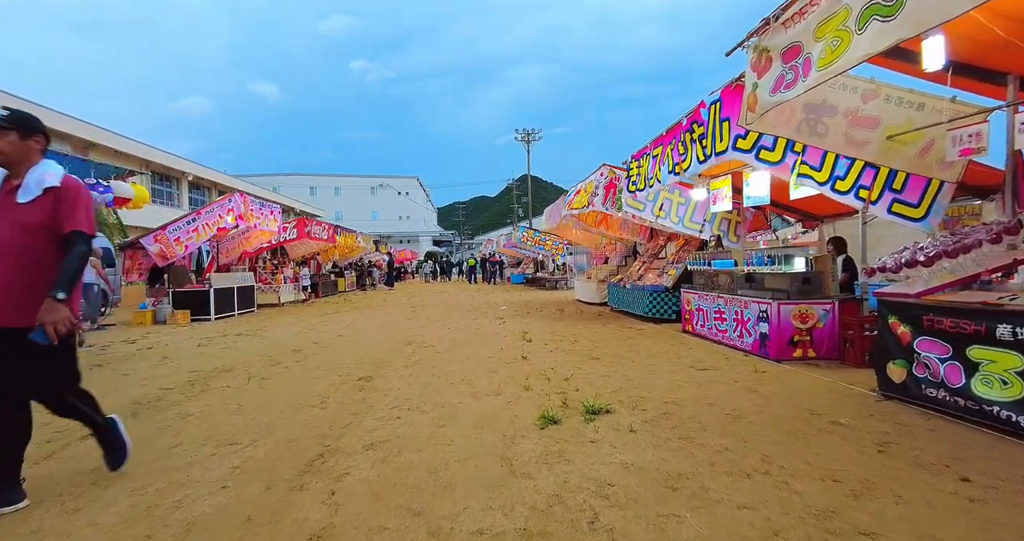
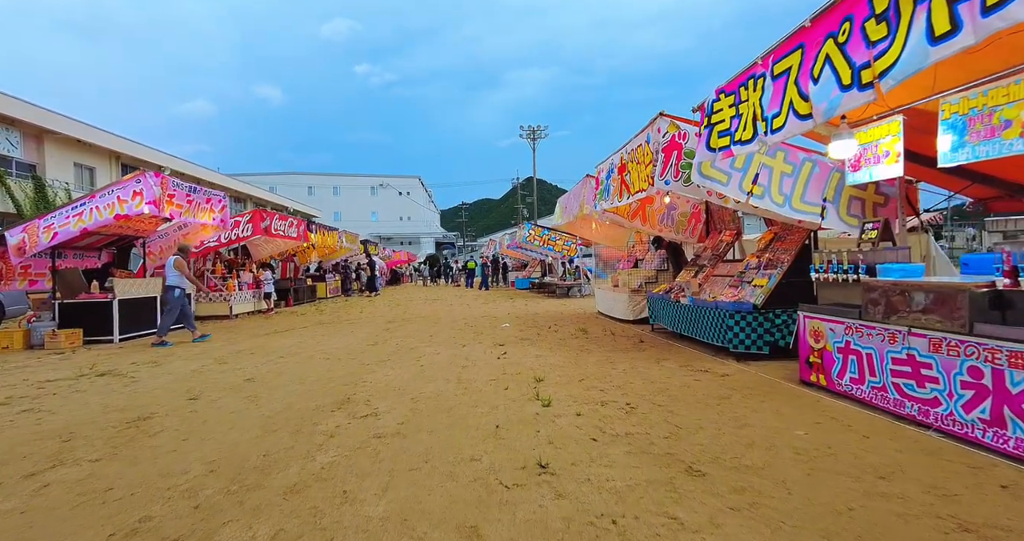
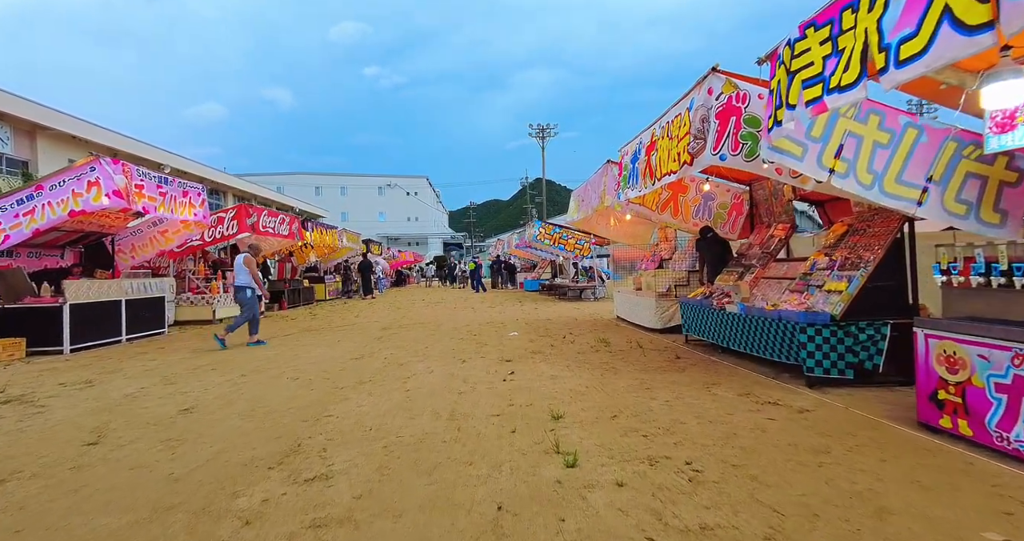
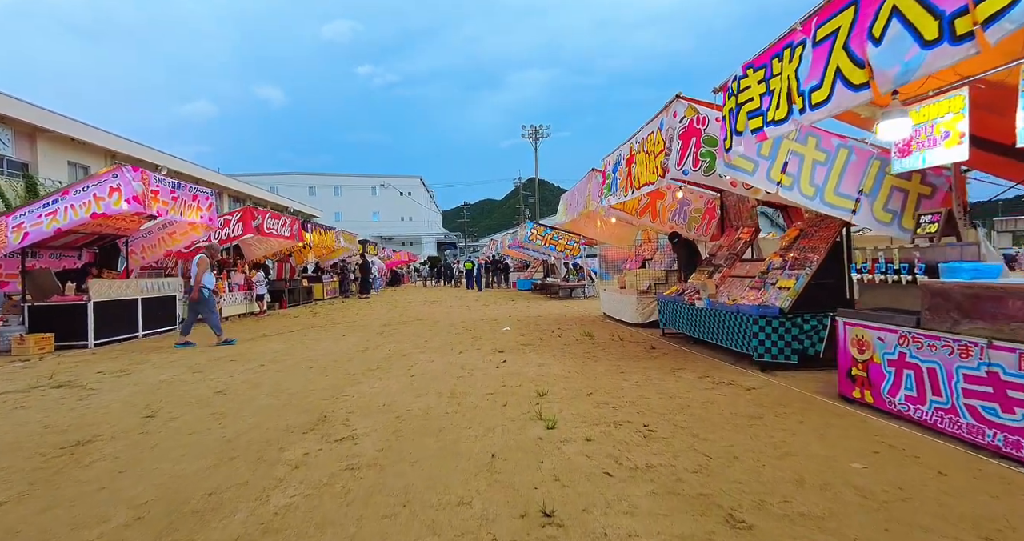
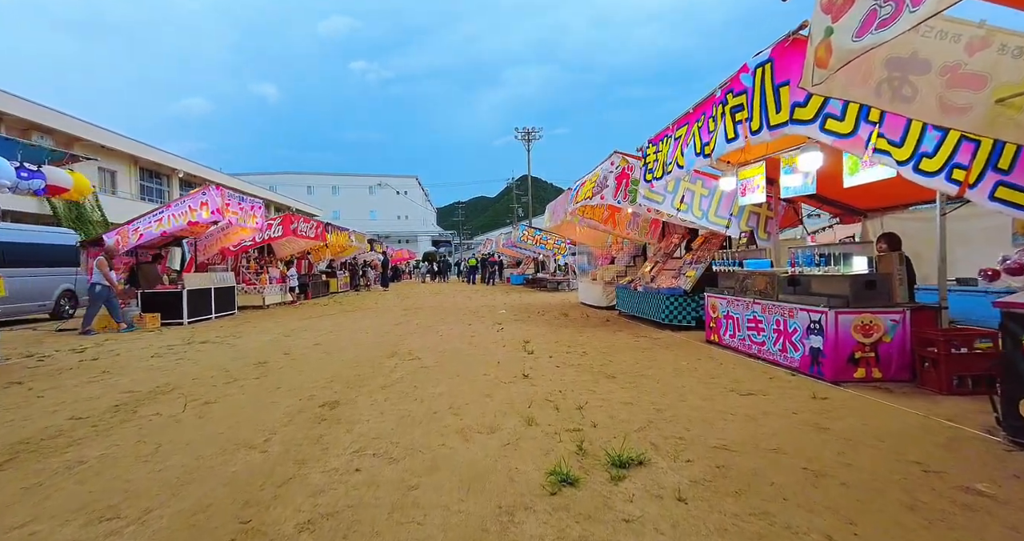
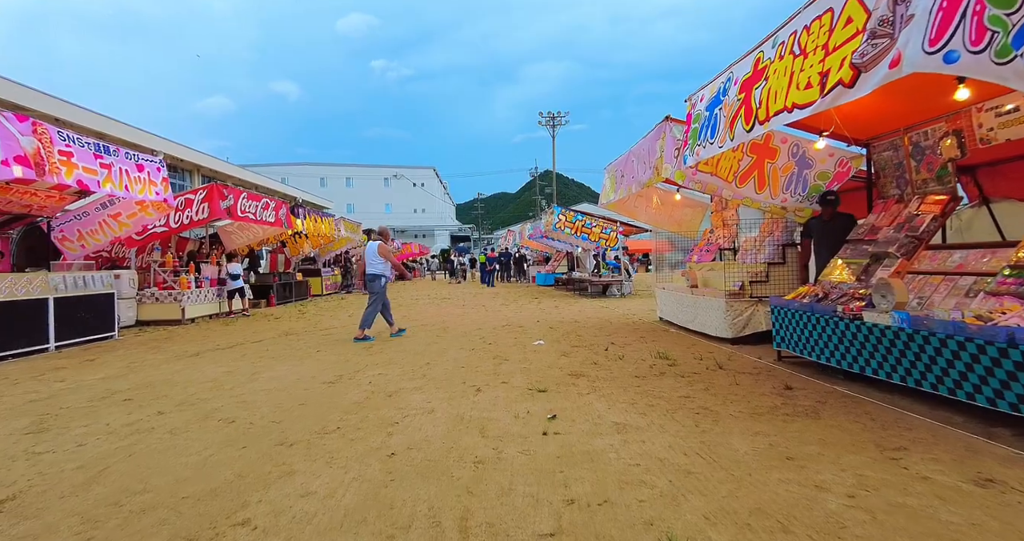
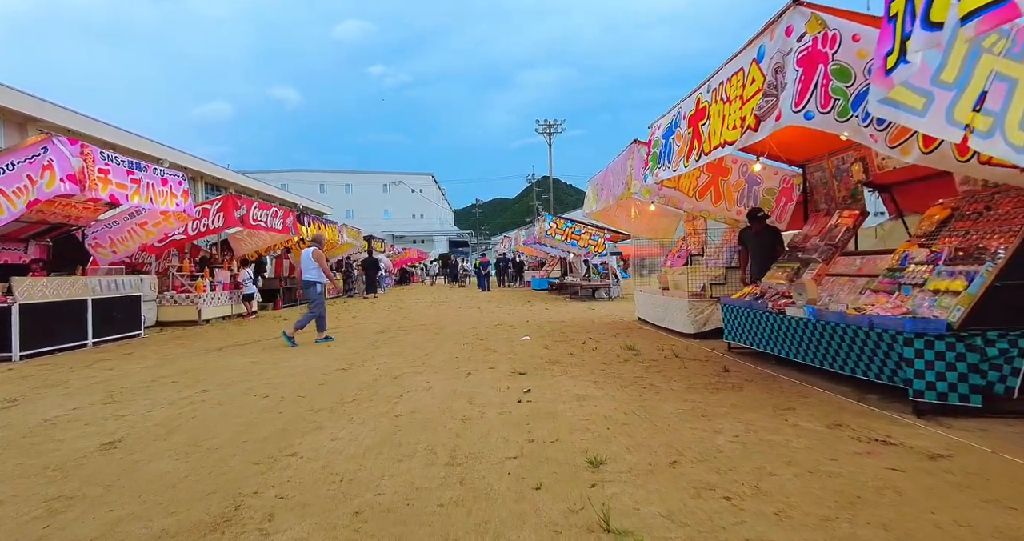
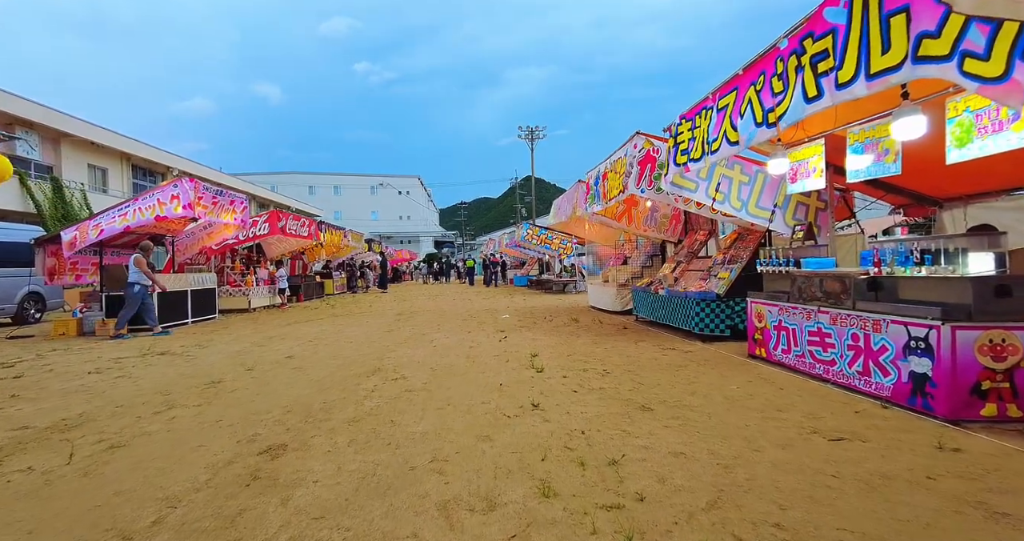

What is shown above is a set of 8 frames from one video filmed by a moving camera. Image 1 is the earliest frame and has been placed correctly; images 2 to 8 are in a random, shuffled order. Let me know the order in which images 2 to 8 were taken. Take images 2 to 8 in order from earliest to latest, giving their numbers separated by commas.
5, 8, 2, 4, 3, 7, 6
